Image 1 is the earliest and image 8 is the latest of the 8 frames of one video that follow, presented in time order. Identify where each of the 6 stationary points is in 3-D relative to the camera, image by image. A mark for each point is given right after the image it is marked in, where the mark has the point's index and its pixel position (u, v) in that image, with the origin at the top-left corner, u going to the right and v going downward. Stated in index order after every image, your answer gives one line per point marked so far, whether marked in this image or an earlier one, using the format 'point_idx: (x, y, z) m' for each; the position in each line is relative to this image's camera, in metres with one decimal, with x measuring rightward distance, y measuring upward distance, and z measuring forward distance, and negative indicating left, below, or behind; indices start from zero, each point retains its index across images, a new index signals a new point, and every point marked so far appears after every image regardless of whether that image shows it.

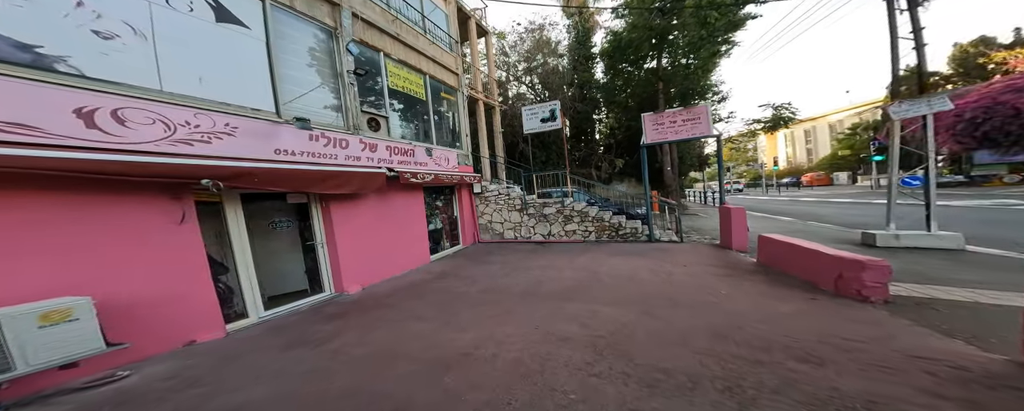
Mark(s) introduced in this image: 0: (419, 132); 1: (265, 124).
0: (-2.0, +1.7, +6.9) m
1: (-3.1, +1.1, +4.1) m
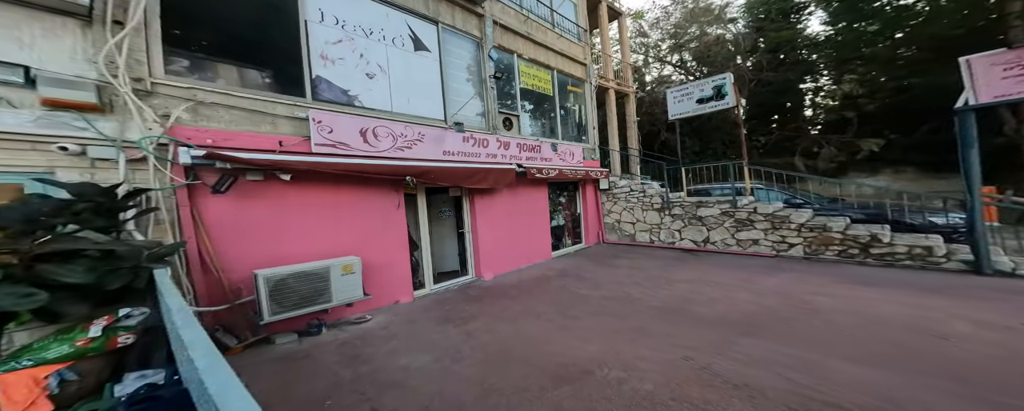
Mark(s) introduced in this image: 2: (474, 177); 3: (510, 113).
0: (+0.9, +1.8, +7.0) m
1: (-1.2, +1.2, +4.8) m
2: (-0.6, +0.5, +4.7) m
3: (0.0, +1.9, +6.1) m
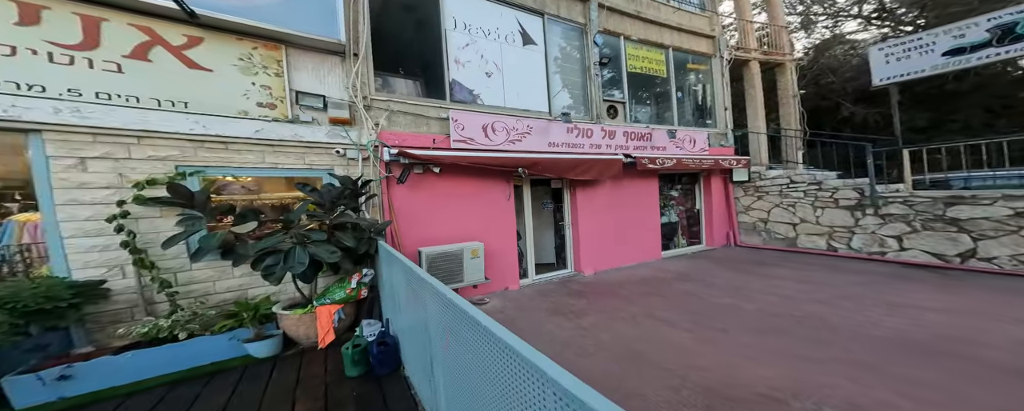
0: (+3.2, +1.9, +6.3) m
1: (+0.5, +1.4, +4.8) m
2: (+1.0, +0.6, +4.5) m
3: (+2.0, +2.0, +5.7) m
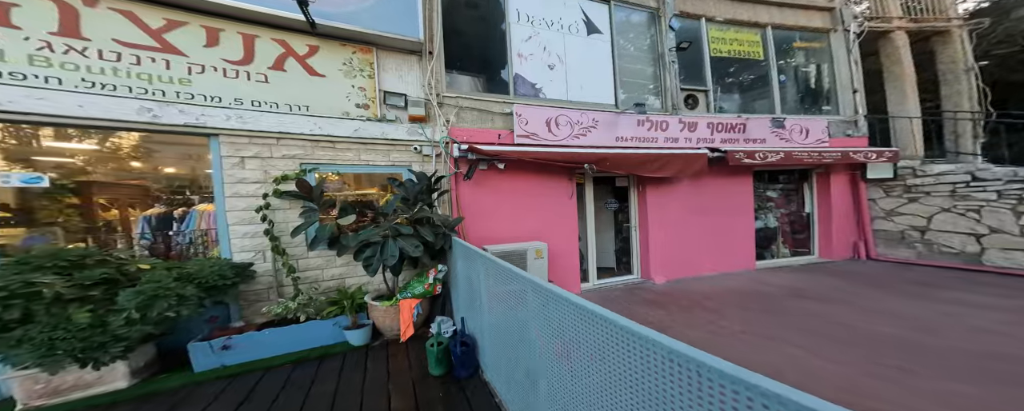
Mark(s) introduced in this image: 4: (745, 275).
0: (+4.4, +1.9, +5.5) m
1: (+1.5, +1.4, +4.5) m
2: (+1.9, +0.6, +4.1) m
3: (+3.1, +2.0, +5.1) m
4: (+3.8, -1.2, +4.9) m
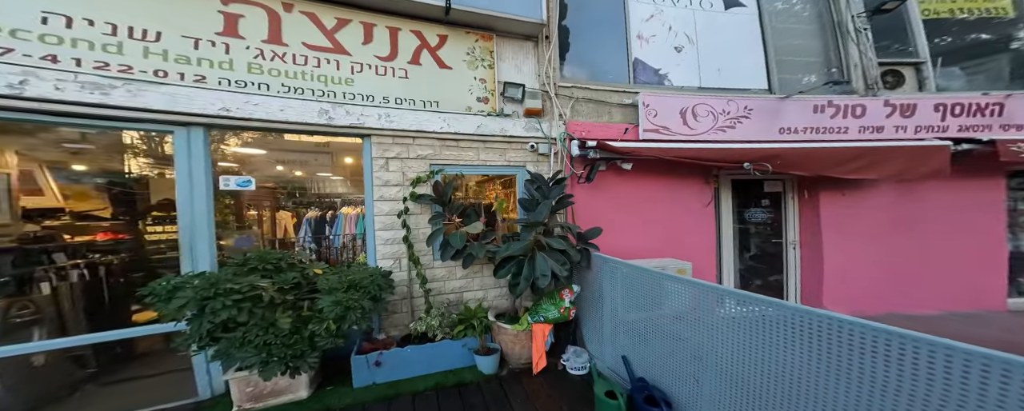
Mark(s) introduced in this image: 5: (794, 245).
0: (+6.1, +1.7, +3.9) m
1: (+3.1, +1.2, +3.5) m
2: (+3.4, +0.4, +3.1) m
3: (+4.8, +1.8, +3.8) m
4: (+5.4, -1.3, +3.4) m
5: (+3.6, -0.5, +3.8) m
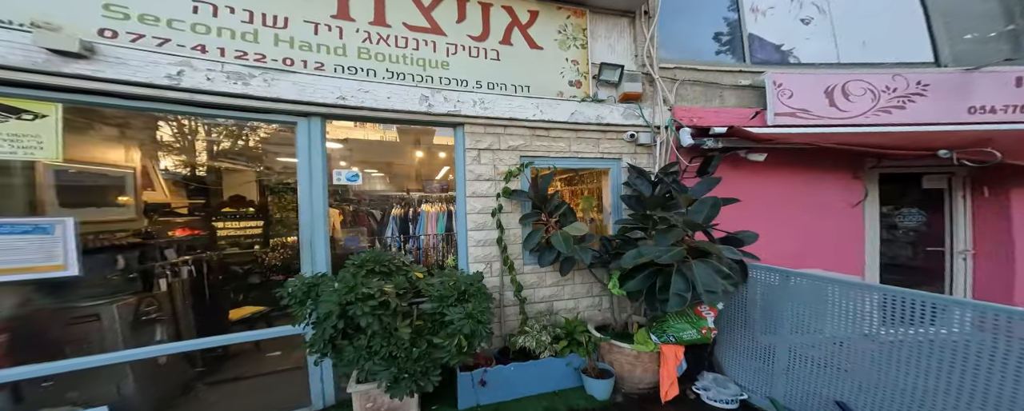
0: (+7.2, +1.6, +2.8) m
1: (+4.1, +1.2, +2.8) m
2: (+4.4, +0.4, +2.3) m
3: (+5.8, +1.8, +2.8) m
4: (+6.4, -1.4, +2.4) m
5: (+4.7, -0.5, +3.0) m
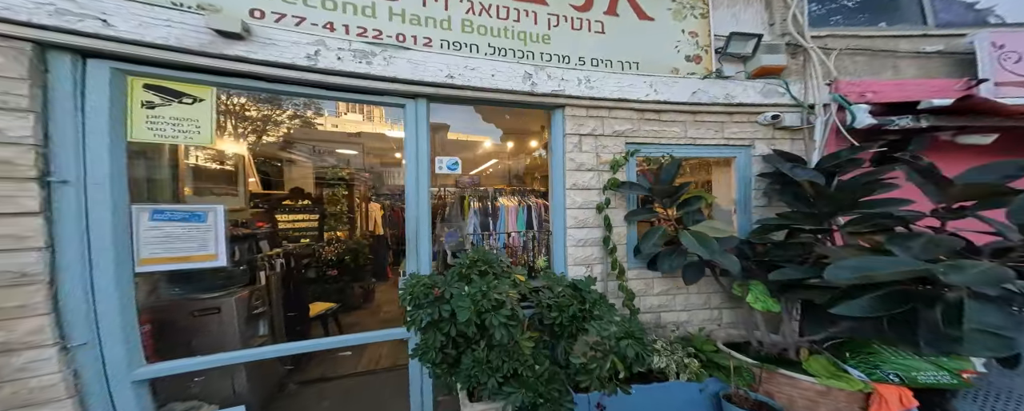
0: (+8.0, +1.6, +1.4) m
1: (+4.9, +1.2, +1.8) m
2: (+5.2, +0.4, +1.3) m
3: (+6.7, +1.7, +1.6) m
4: (+7.1, -1.4, +1.2) m
5: (+5.5, -0.5, +1.9) m
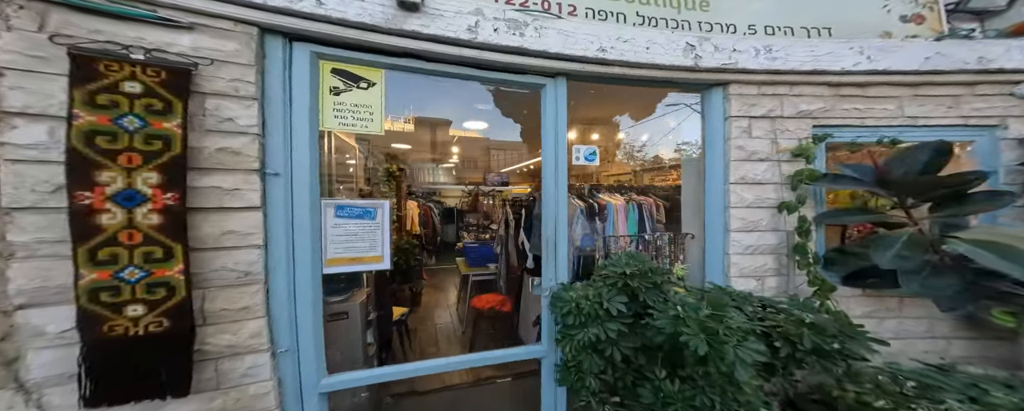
0: (+8.9, +1.5, -0.2) m
1: (+5.9, +1.2, +0.7) m
2: (+6.1, +0.4, +0.1) m
3: (+7.6, +1.7, +0.2) m
4: (+8.0, -1.4, -0.3) m
5: (+6.5, -0.5, +0.7) m
